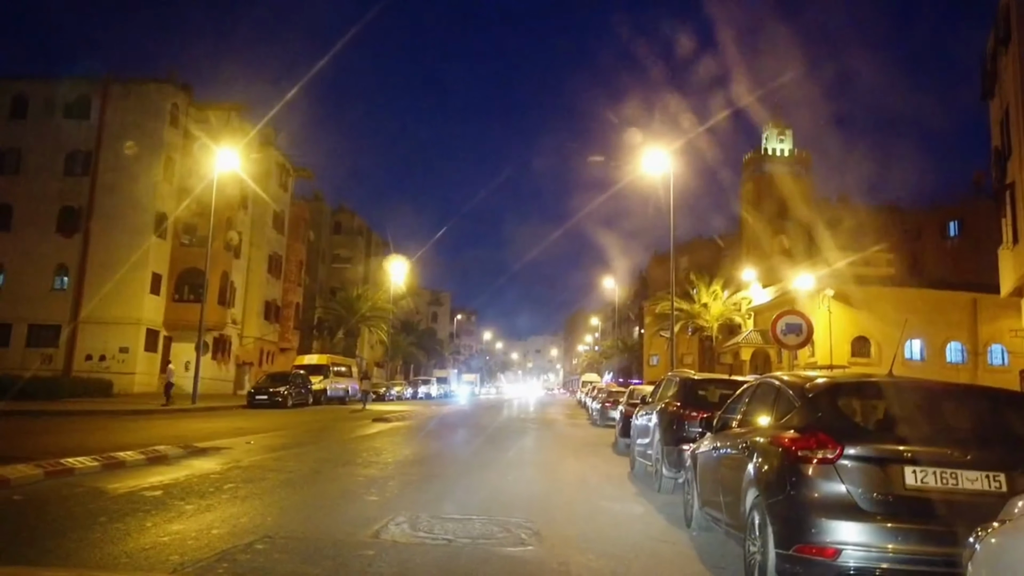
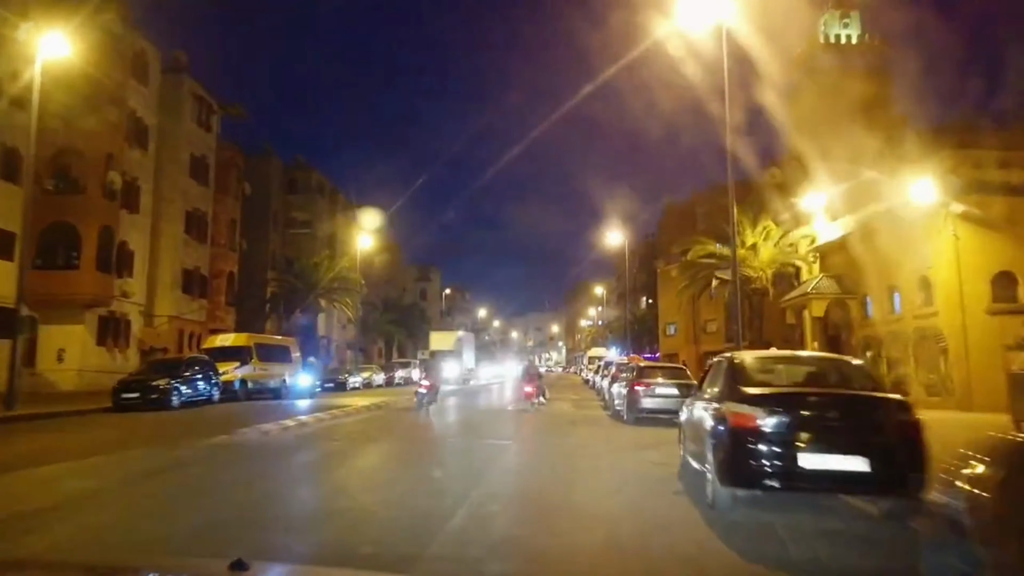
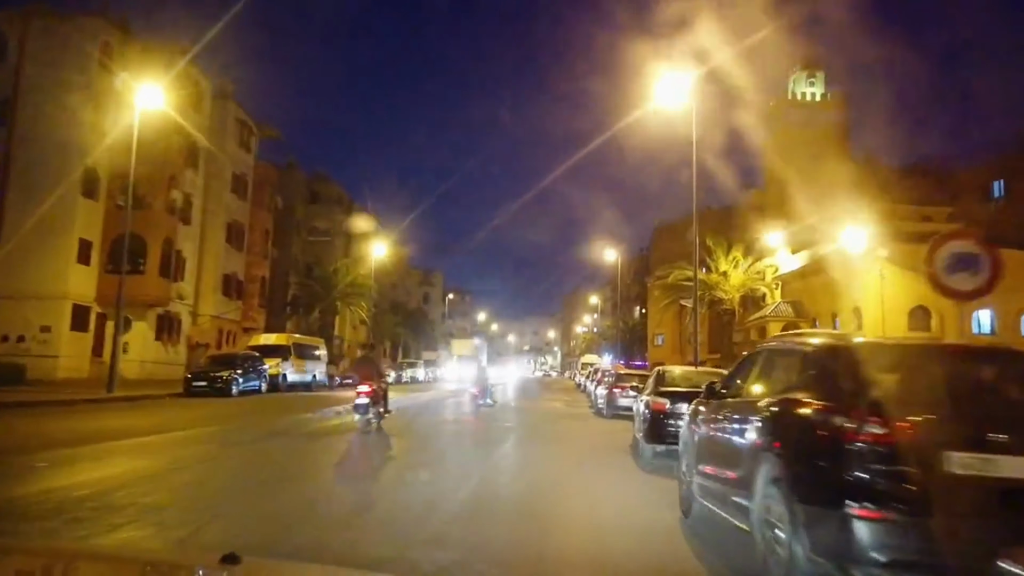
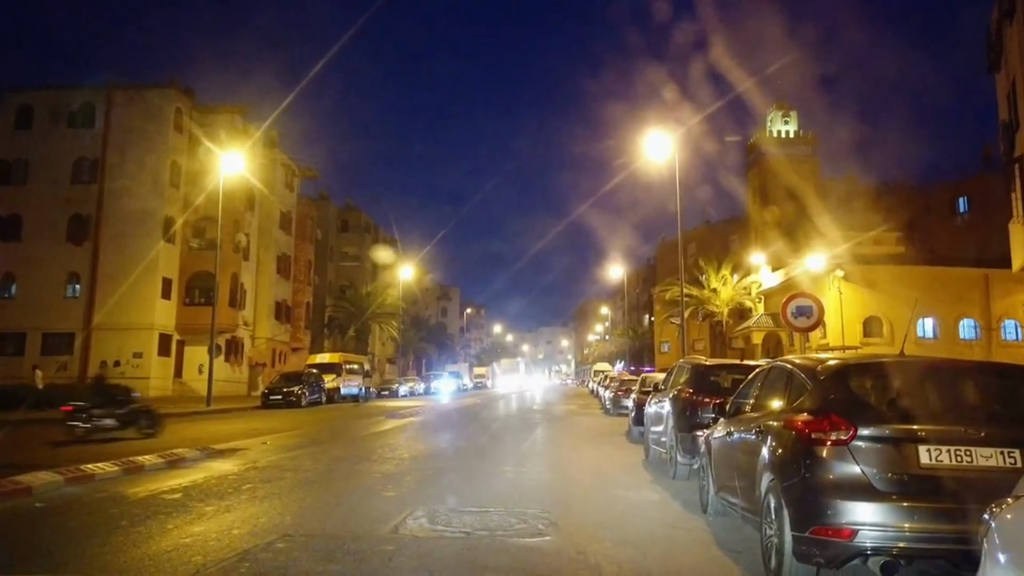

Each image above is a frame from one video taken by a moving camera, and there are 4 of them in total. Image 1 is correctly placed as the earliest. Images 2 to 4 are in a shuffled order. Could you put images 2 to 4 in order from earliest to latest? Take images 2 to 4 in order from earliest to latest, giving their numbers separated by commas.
4, 3, 2
